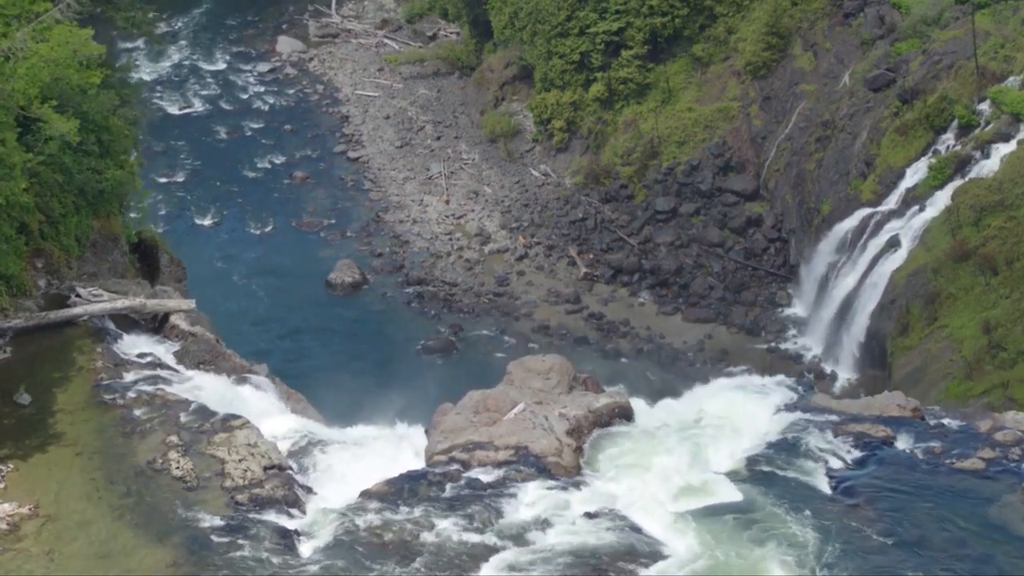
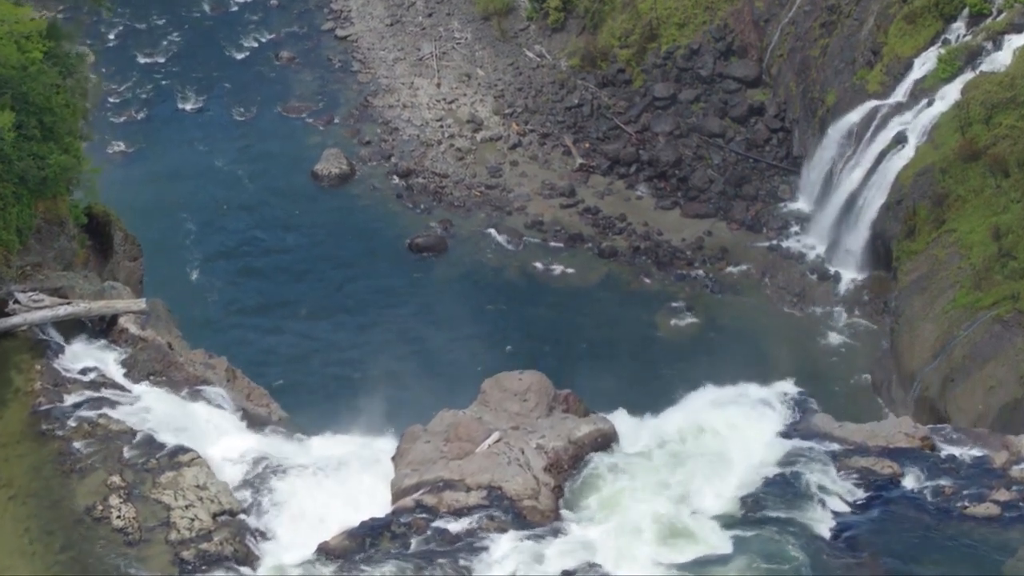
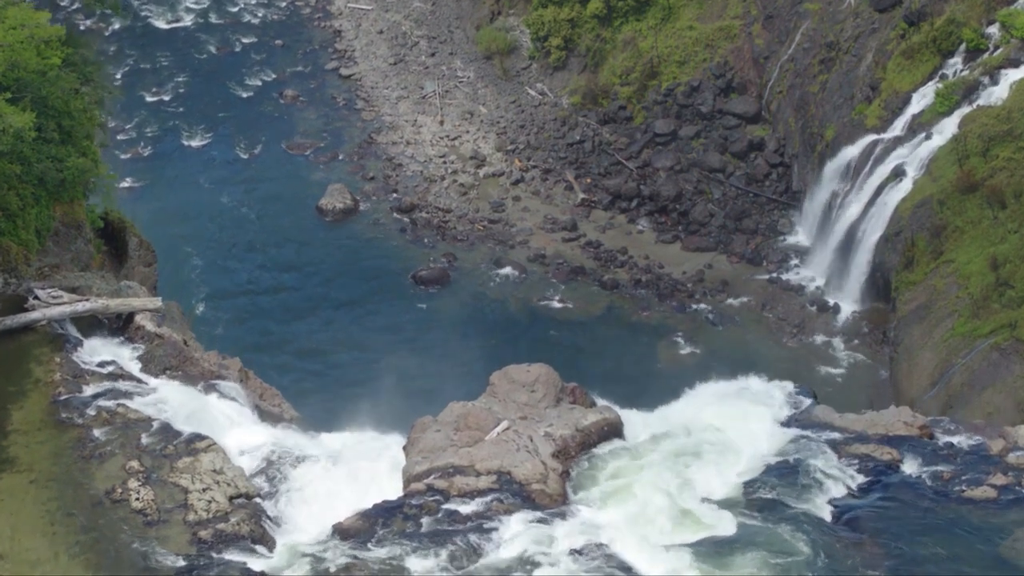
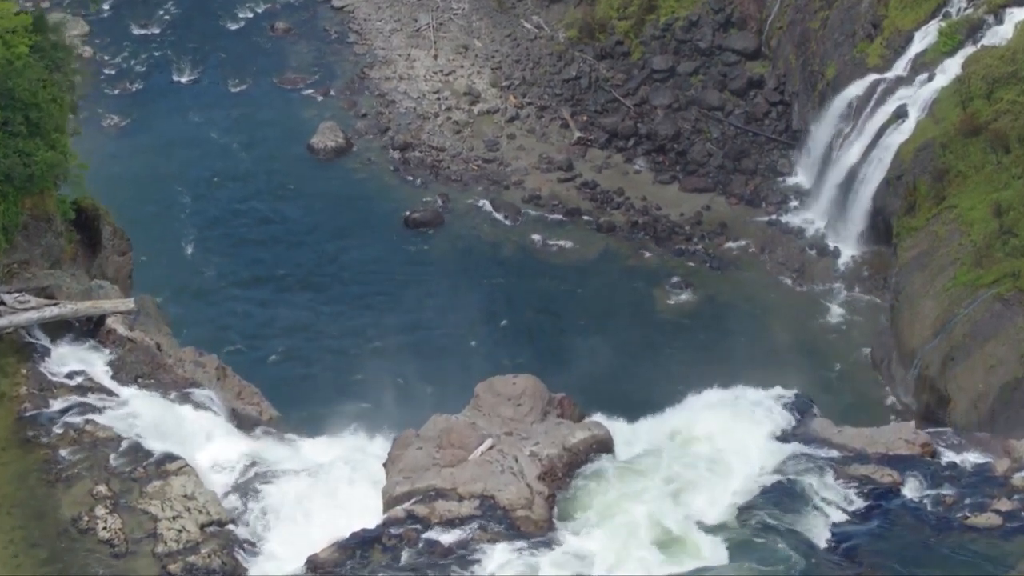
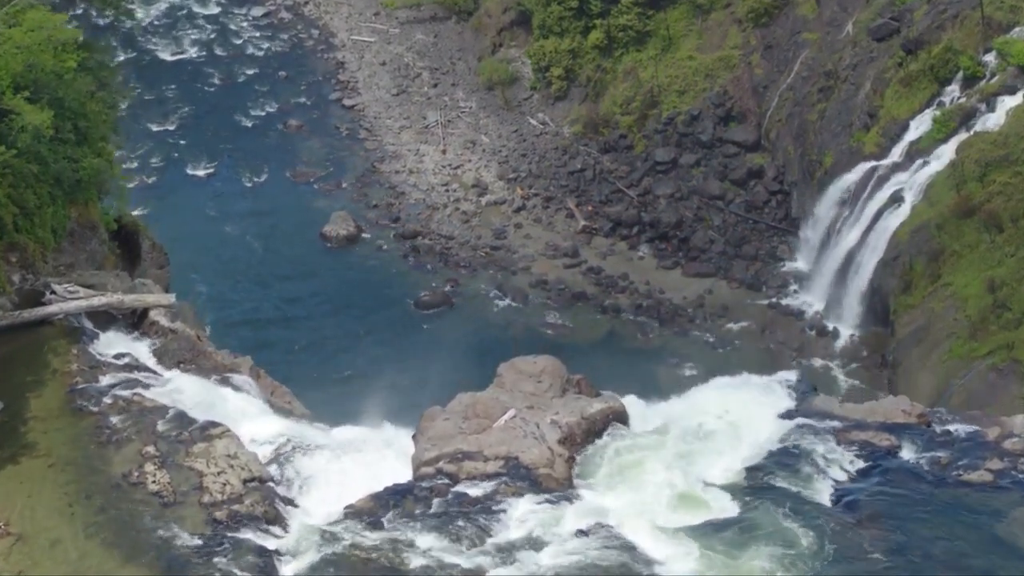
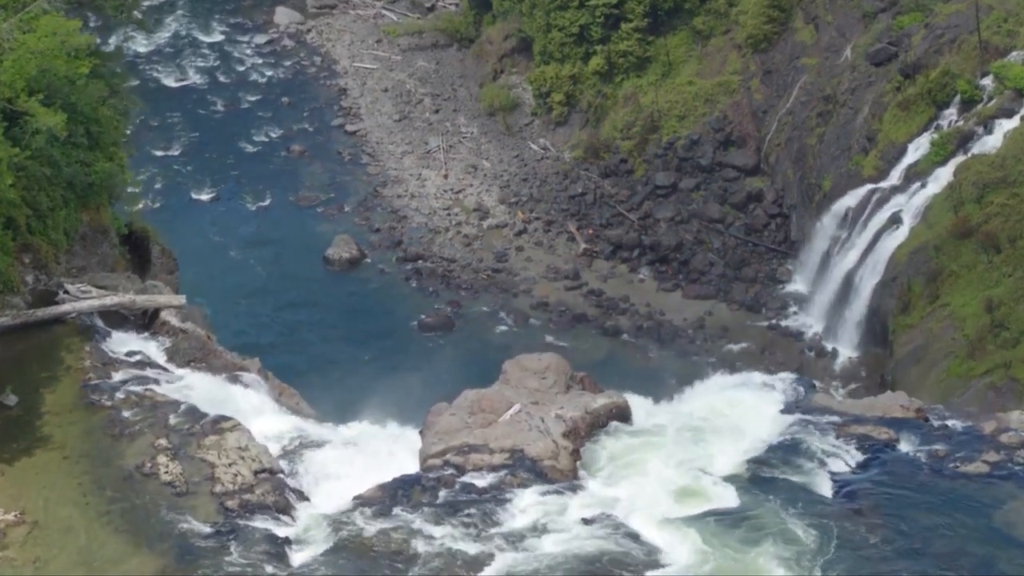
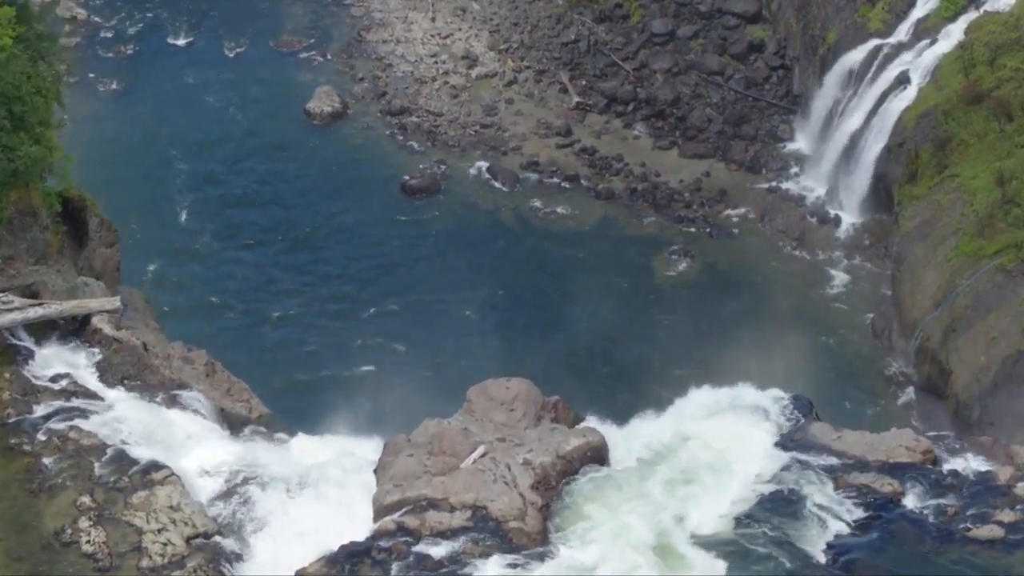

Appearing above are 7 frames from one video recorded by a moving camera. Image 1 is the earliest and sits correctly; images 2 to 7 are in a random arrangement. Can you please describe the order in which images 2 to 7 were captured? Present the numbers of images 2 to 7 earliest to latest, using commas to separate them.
6, 5, 3, 2, 4, 7
